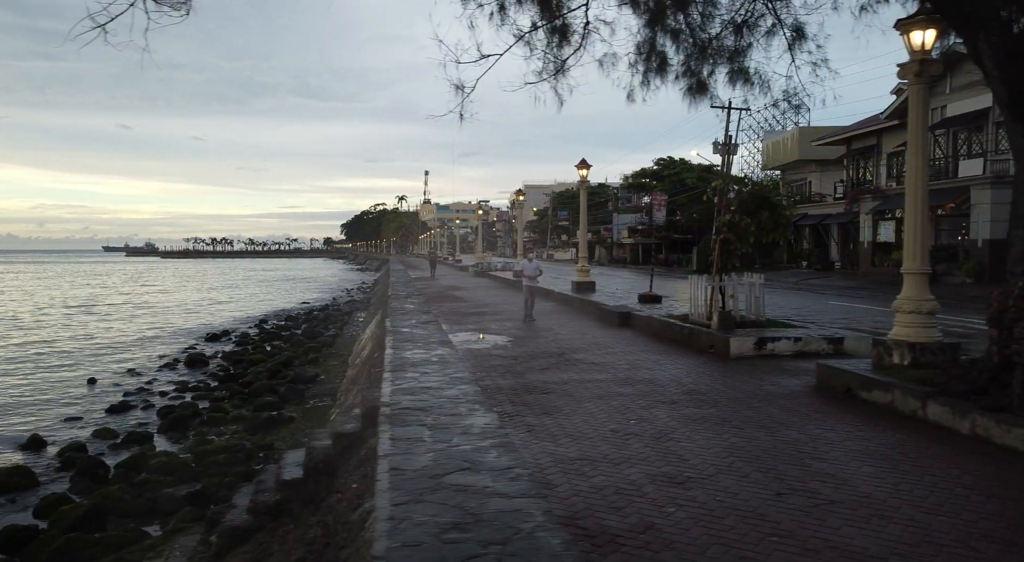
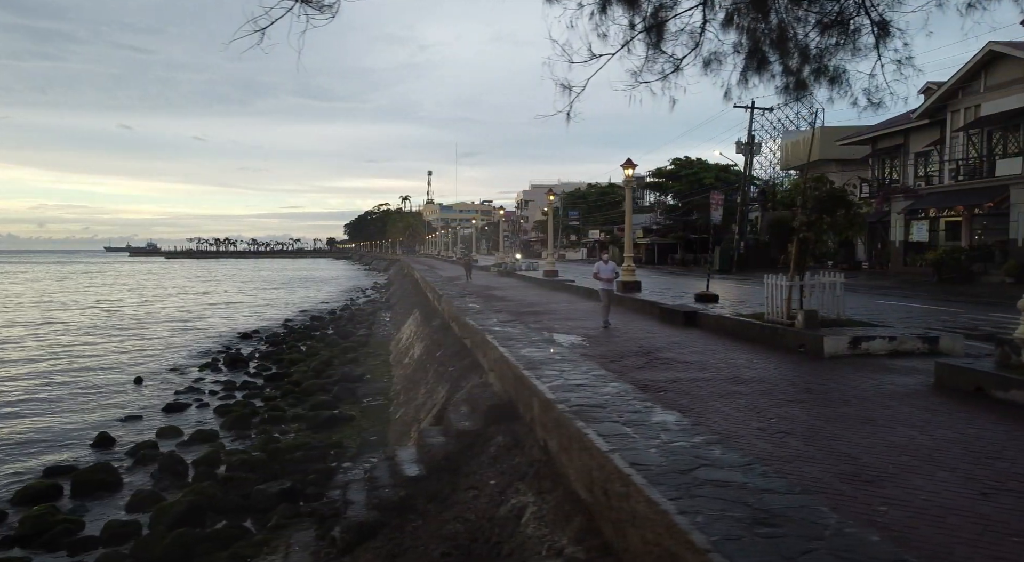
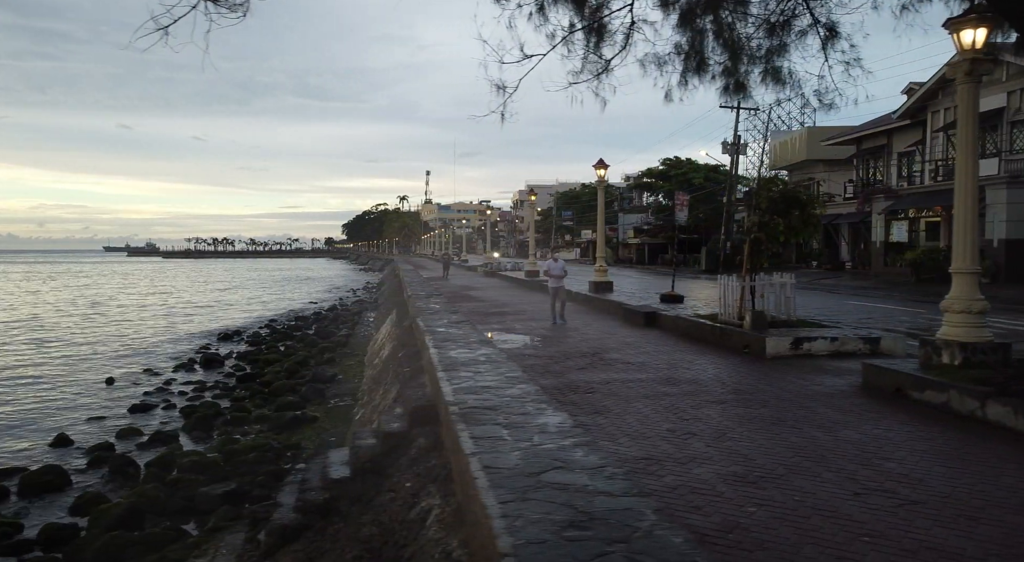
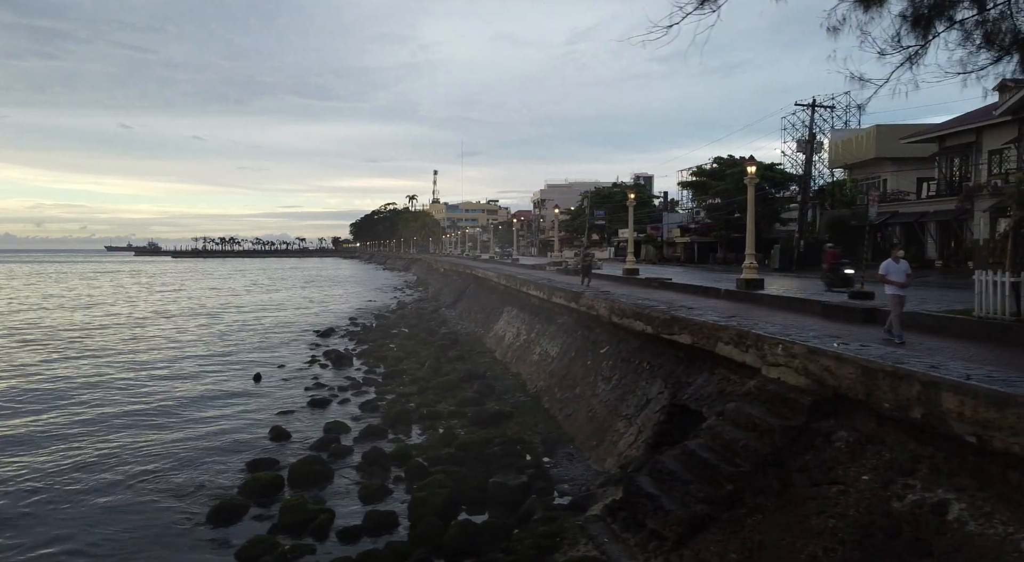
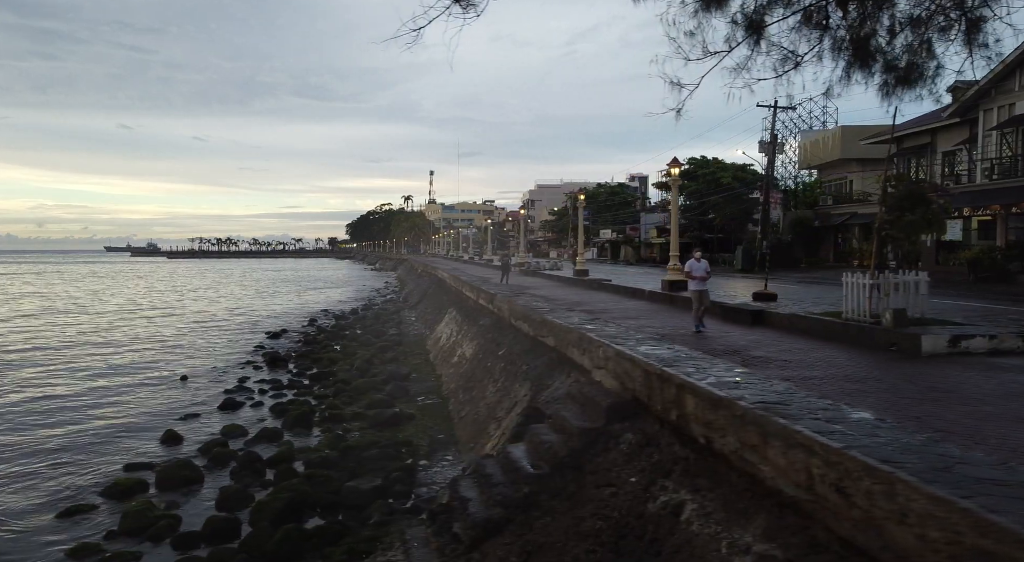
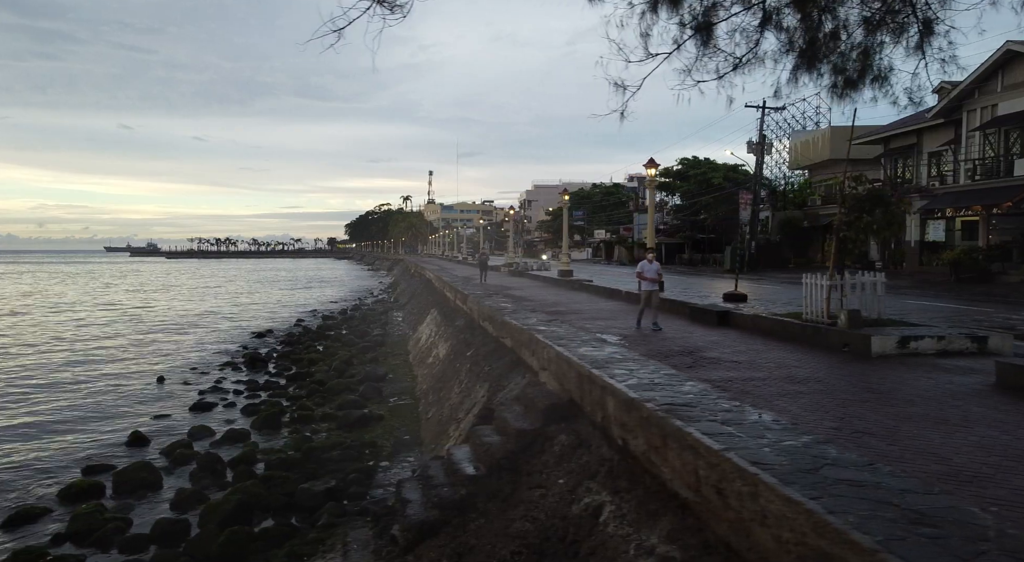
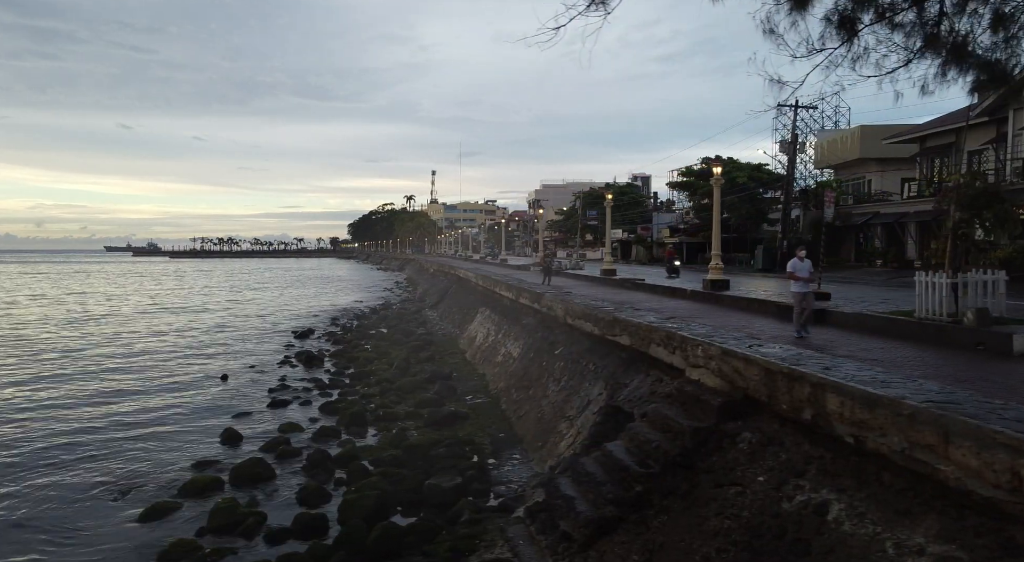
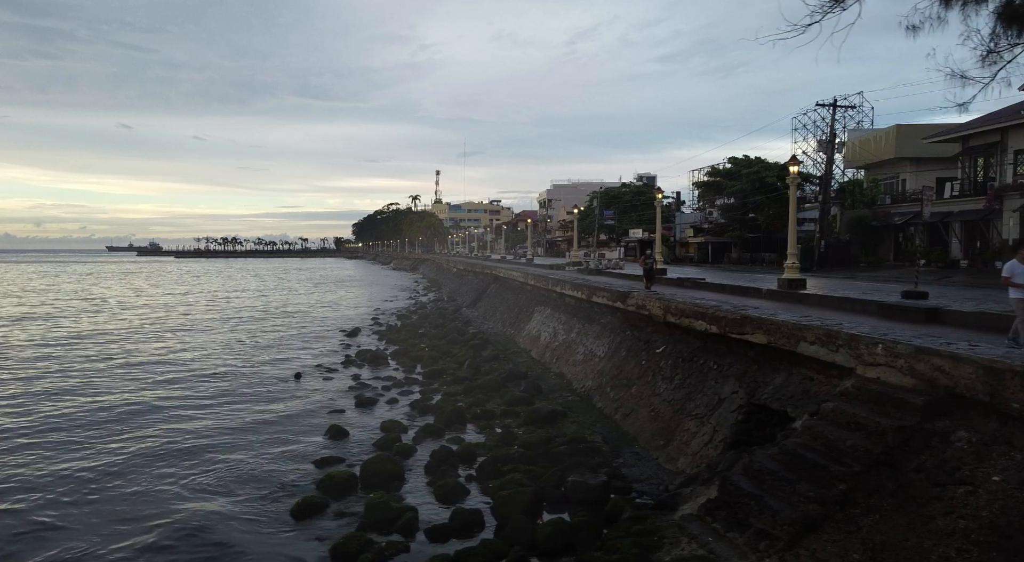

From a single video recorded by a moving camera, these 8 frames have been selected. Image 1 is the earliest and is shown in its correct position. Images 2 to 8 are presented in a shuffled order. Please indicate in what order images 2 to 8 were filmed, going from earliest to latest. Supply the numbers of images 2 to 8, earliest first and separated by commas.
3, 2, 6, 5, 7, 4, 8
